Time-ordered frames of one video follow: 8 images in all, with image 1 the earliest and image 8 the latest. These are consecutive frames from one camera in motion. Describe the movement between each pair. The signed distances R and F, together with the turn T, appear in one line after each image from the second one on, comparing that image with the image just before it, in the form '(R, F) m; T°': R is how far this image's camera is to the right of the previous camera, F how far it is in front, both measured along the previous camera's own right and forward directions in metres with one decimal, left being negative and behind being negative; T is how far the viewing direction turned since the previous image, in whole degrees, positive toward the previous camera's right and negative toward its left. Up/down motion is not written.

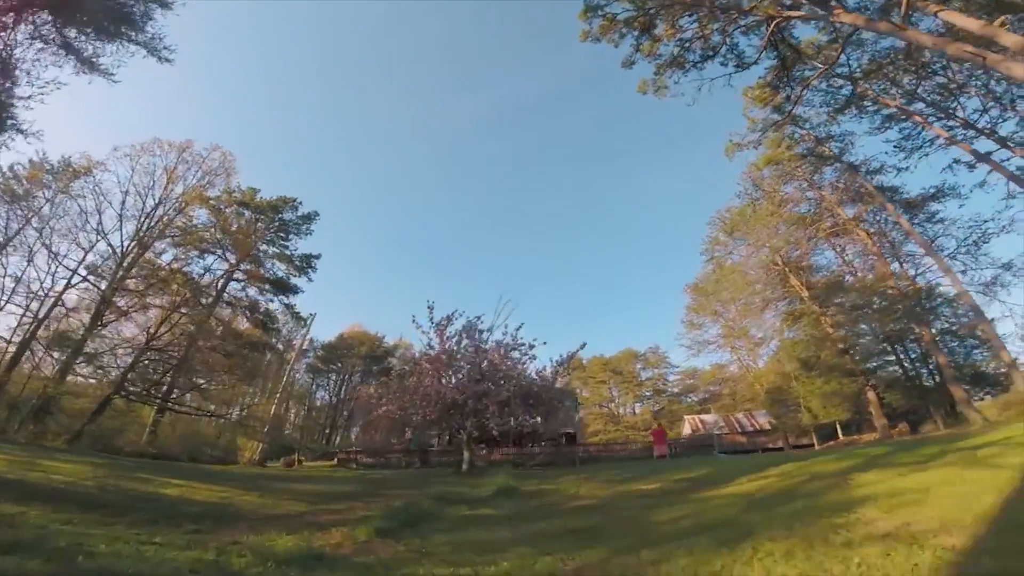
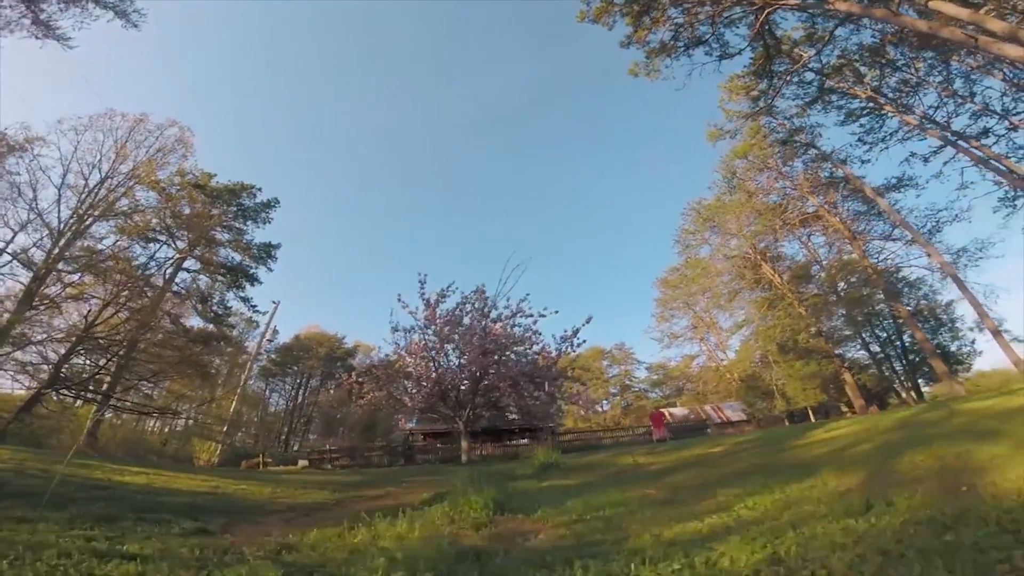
(-0.9, +1.3) m; +4°
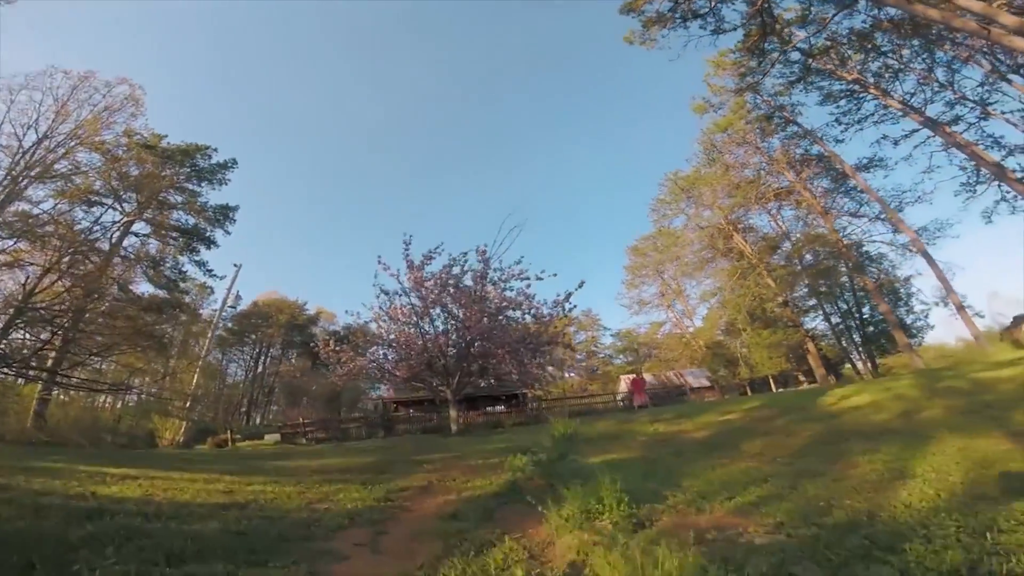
(-0.6, +0.6) m; +4°
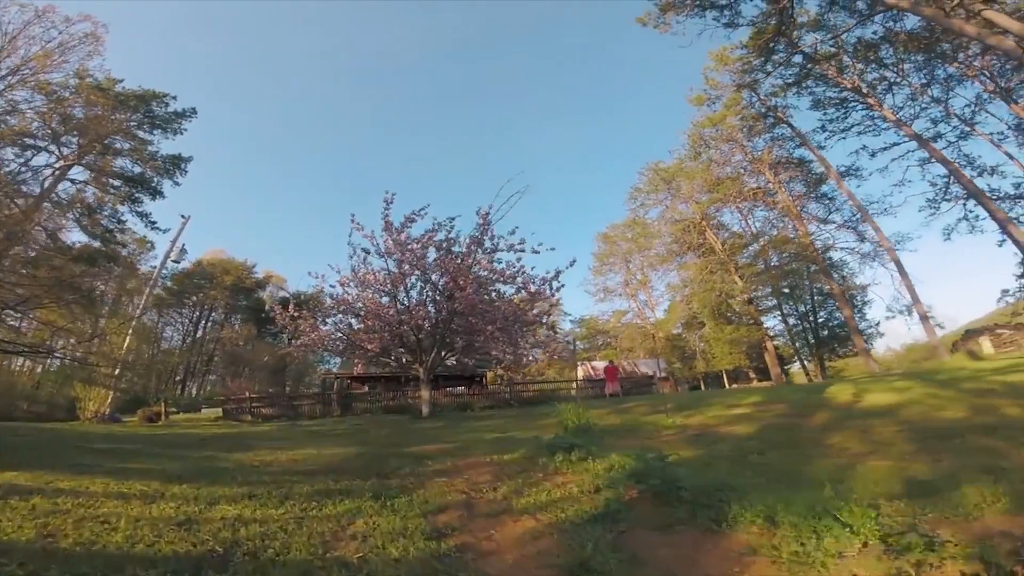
(-0.5, +0.9) m; +5°
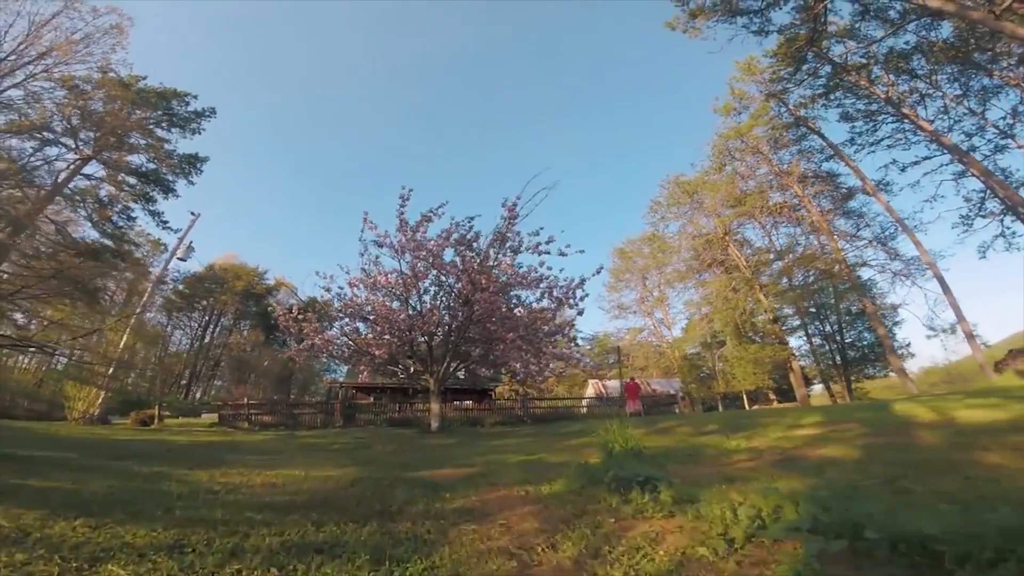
(-0.2, +0.8) m; -1°
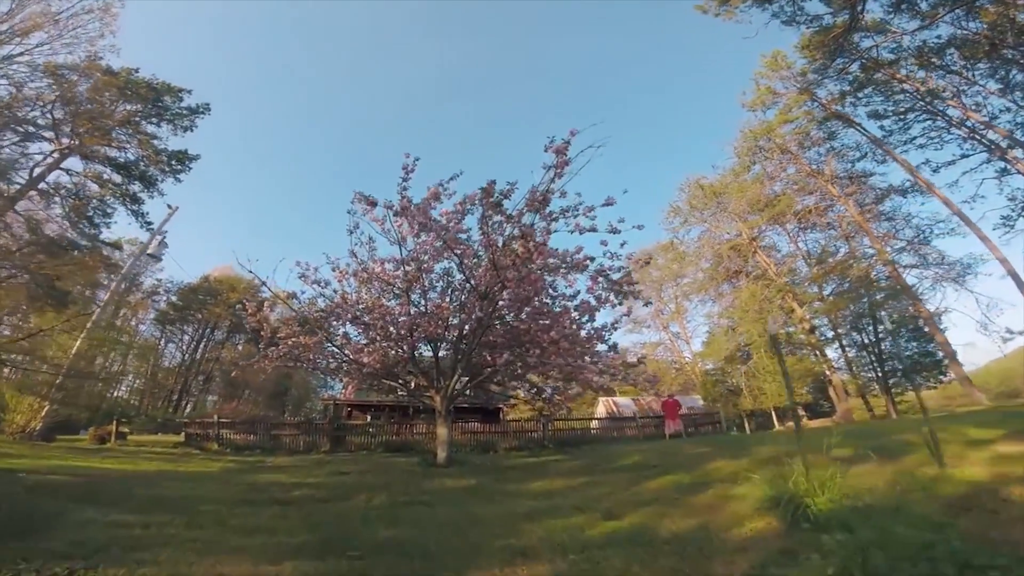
(-0.3, +1.9) m; 0°
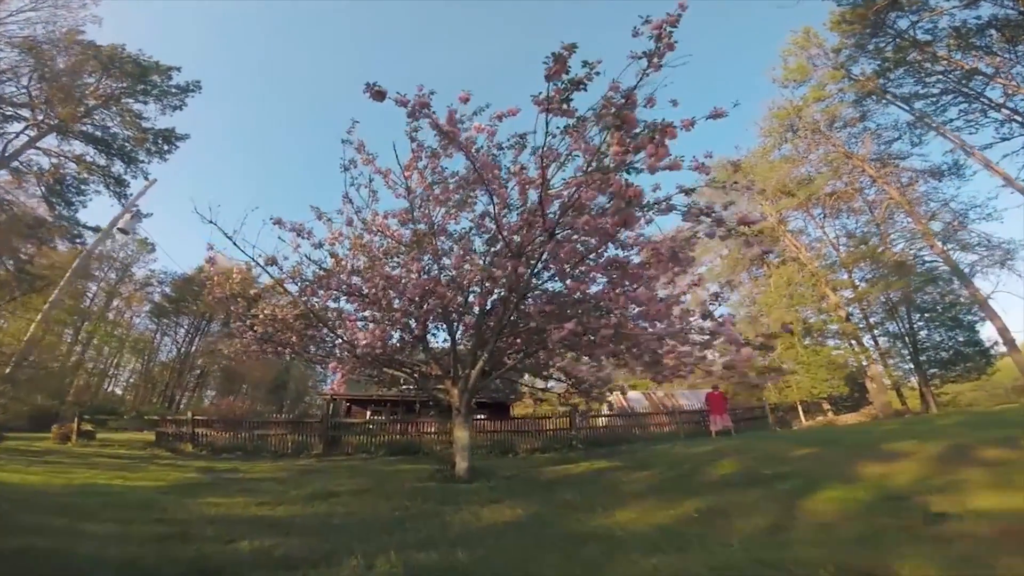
(-0.4, +1.6) m; 0°
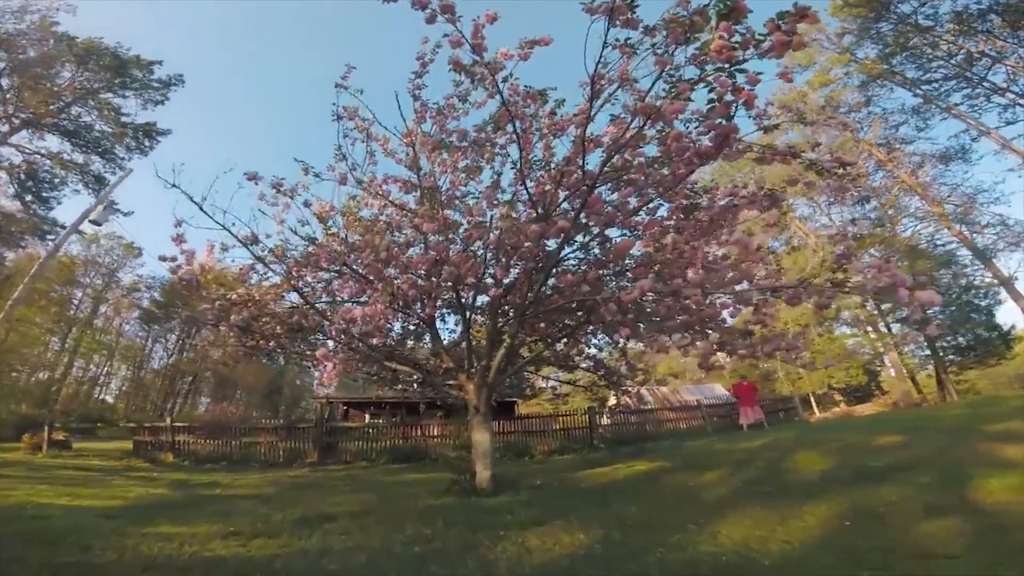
(-0.2, +0.9) m; +1°
